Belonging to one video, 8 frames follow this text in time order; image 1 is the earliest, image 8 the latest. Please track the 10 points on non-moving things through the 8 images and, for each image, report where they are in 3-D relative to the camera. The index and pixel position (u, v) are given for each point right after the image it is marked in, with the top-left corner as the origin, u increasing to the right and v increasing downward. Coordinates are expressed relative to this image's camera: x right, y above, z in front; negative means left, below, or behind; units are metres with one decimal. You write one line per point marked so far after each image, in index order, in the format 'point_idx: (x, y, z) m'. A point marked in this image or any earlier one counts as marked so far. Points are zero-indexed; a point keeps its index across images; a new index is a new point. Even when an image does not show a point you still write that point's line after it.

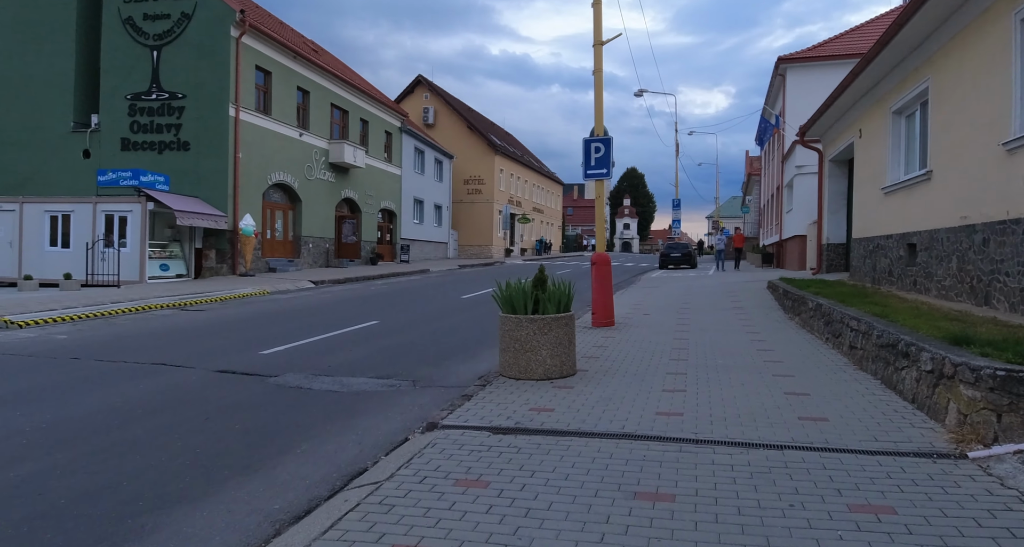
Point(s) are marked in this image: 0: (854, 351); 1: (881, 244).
0: (+3.6, -0.8, +7.3) m
1: (+7.2, +0.6, +13.7) m
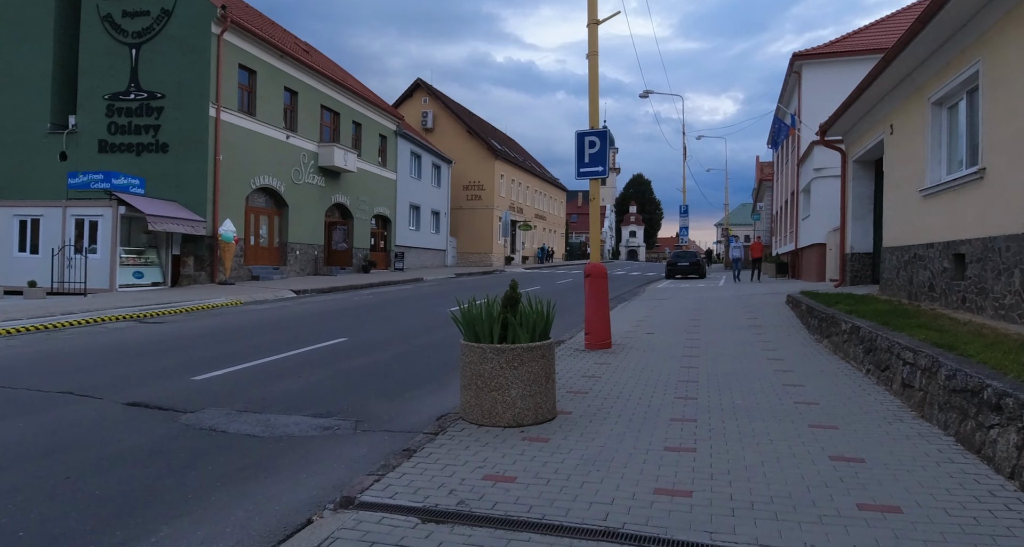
0: (+3.3, -1.0, +5.8) m
1: (+7.0, +0.3, +12.2) m
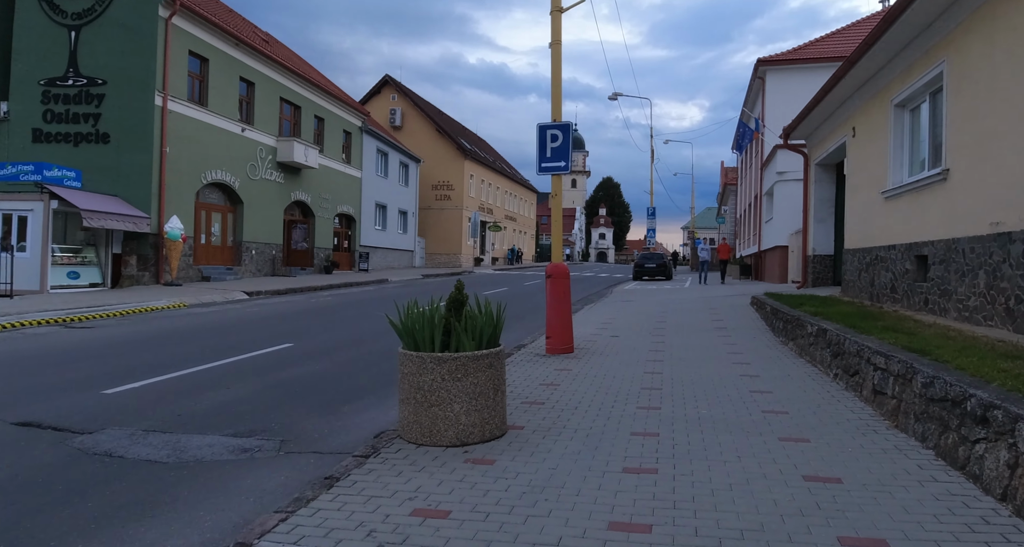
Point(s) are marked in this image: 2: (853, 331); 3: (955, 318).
0: (+2.9, -1.0, +5.5) m
1: (+6.3, +0.3, +12.0) m
2: (+3.6, -0.6, +7.4) m
3: (+5.7, -0.6, +9.0) m
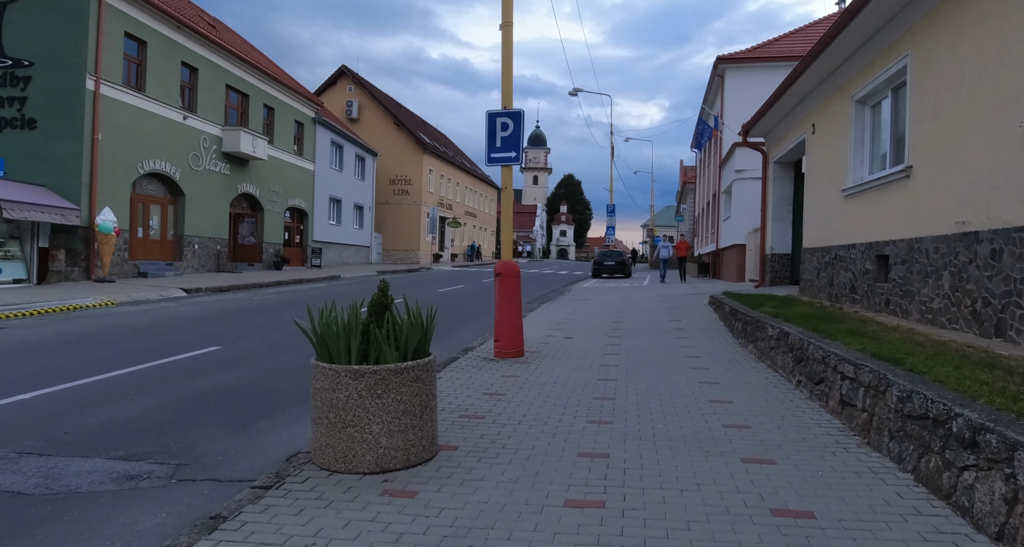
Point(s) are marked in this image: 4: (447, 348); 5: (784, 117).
0: (+2.5, -1.0, +5.1) m
1: (+5.5, +0.3, +11.7) m
2: (+3.0, -0.6, +7.0) m
3: (+5.0, -0.6, +8.7) m
4: (-1.0, -1.2, +11.4) m
5: (+6.2, +3.6, +16.0) m
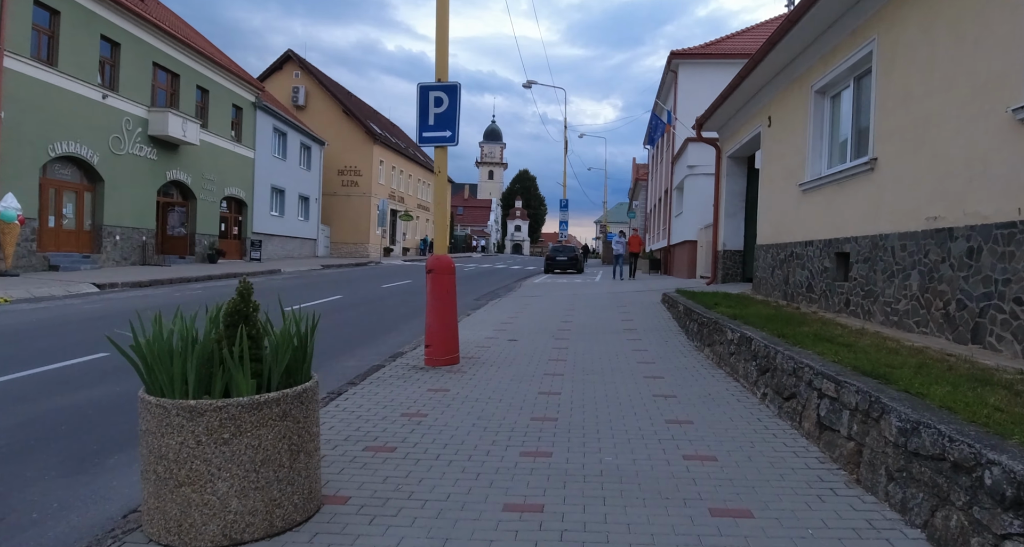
0: (+2.0, -1.0, +4.3) m
1: (+4.6, +0.3, +11.1) m
2: (+2.4, -0.6, +6.2) m
3: (+4.3, -0.6, +8.1) m
4: (-2.0, -1.1, +10.3) m
5: (+5.0, +3.6, +15.4) m
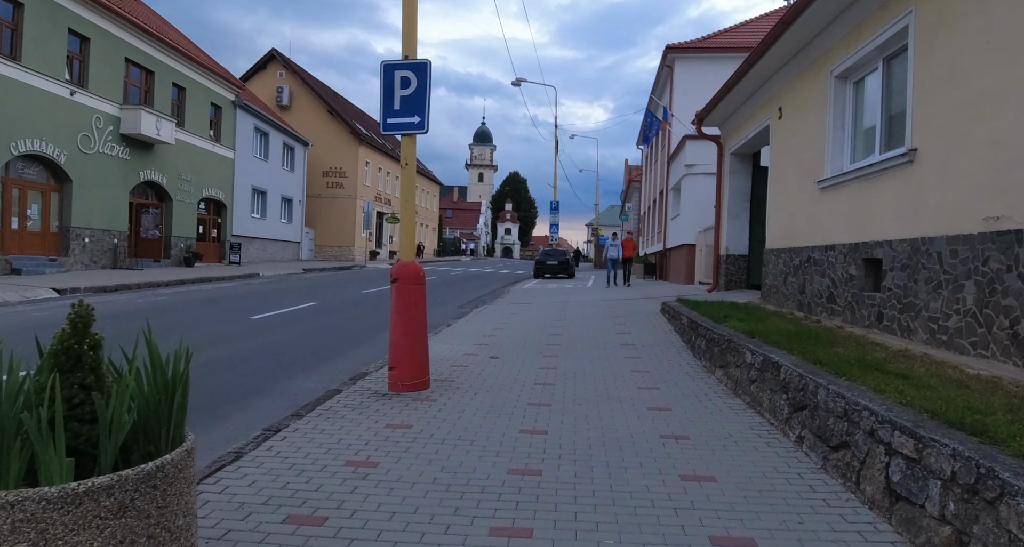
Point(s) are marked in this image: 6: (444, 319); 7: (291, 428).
0: (+1.8, -1.1, +3.1) m
1: (+4.3, +0.2, +10.0) m
2: (+2.2, -0.7, +5.1) m
3: (+4.1, -0.7, +7.0) m
4: (-2.2, -1.2, +9.1) m
5: (+4.8, +3.5, +14.3) m
6: (-1.4, -0.9, +14.5) m
7: (-1.7, -1.2, +5.3) m
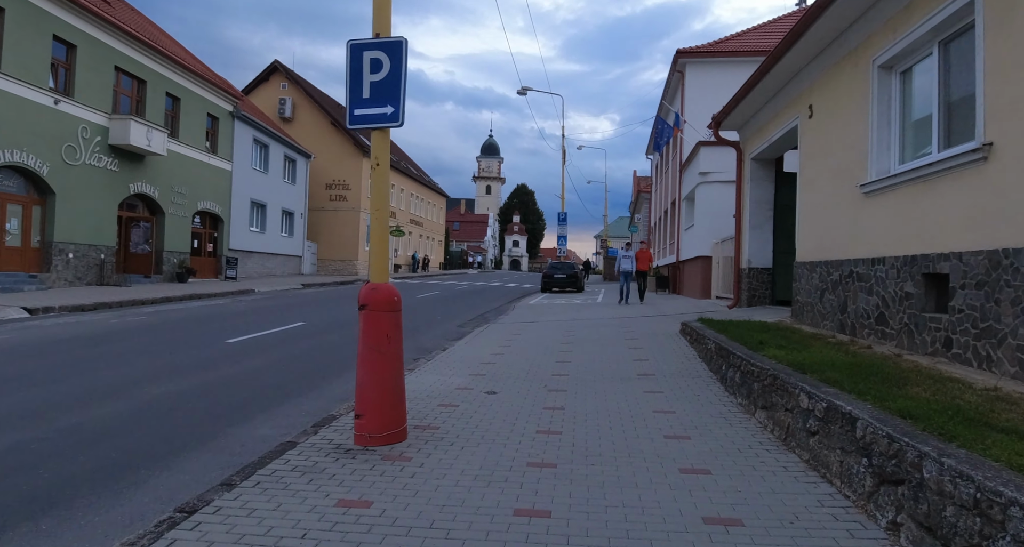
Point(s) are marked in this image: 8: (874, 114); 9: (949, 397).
0: (+1.7, -1.2, +1.9) m
1: (+4.3, 0.0, +8.8) m
2: (+2.2, -0.8, +3.9) m
3: (+4.1, -0.8, +5.7) m
4: (-2.2, -1.5, +7.9) m
5: (+4.8, +3.2, +13.1) m
6: (-1.4, -1.3, +13.3) m
7: (-1.7, -1.3, +4.0) m
8: (+4.5, +2.0, +8.7) m
9: (+2.9, -0.8, +4.7) m
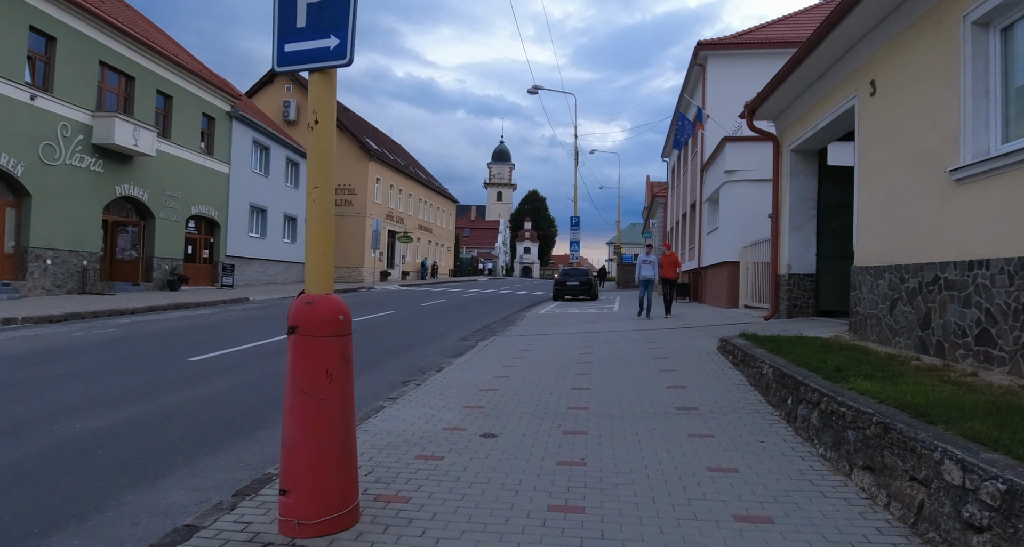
0: (+1.7, -1.2, +0.2) m
1: (+4.4, 0.0, +7.0) m
2: (+2.2, -0.8, +2.2) m
3: (+4.1, -0.9, +4.0) m
4: (-2.1, -1.5, +6.3) m
5: (+4.9, +3.1, +11.4) m
6: (-1.2, -1.4, +11.7) m
7: (-1.7, -1.4, +2.4) m
8: (+4.5, +1.9, +7.0) m
9: (+2.9, -0.8, +3.0) m
